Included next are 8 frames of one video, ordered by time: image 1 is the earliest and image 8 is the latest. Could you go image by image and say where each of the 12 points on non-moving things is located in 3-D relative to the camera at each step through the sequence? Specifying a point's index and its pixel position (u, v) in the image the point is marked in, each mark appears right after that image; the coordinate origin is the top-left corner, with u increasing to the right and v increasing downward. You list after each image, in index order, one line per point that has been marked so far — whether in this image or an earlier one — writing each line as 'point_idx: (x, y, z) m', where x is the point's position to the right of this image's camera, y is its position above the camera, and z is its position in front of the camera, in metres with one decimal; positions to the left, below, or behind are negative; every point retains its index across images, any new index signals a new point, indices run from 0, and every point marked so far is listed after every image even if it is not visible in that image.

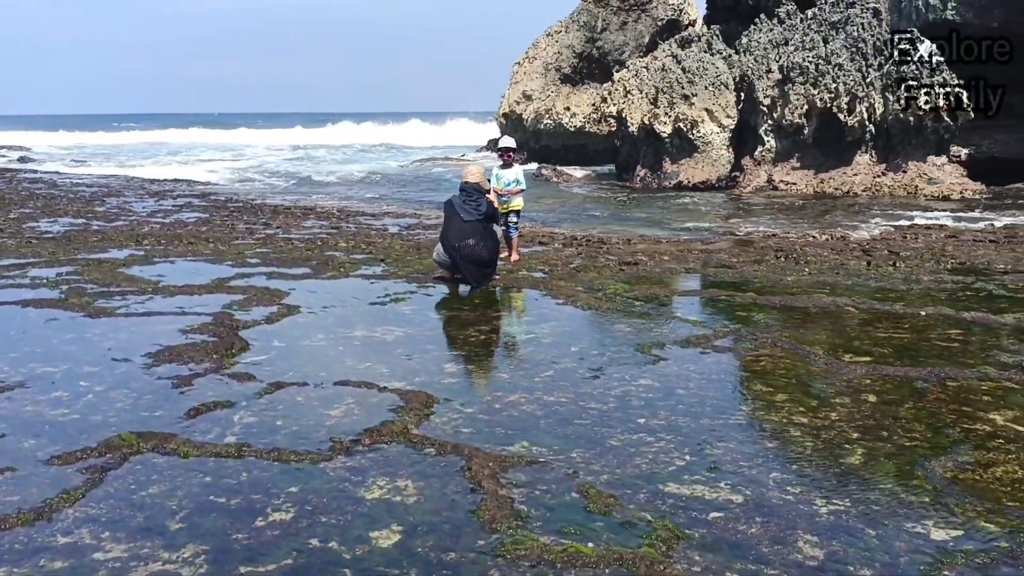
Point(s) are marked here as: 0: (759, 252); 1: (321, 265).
0: (+2.4, +0.4, +9.5) m
1: (-1.6, +0.2, +8.3) m
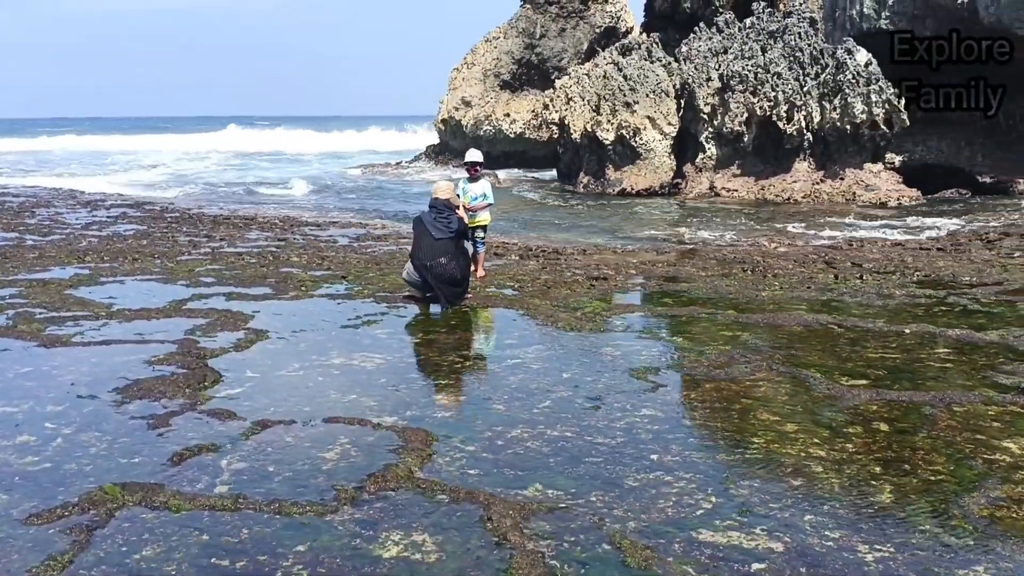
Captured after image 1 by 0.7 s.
0: (+2.0, +0.2, +9.5) m
1: (-1.9, +0.1, +8.0) m
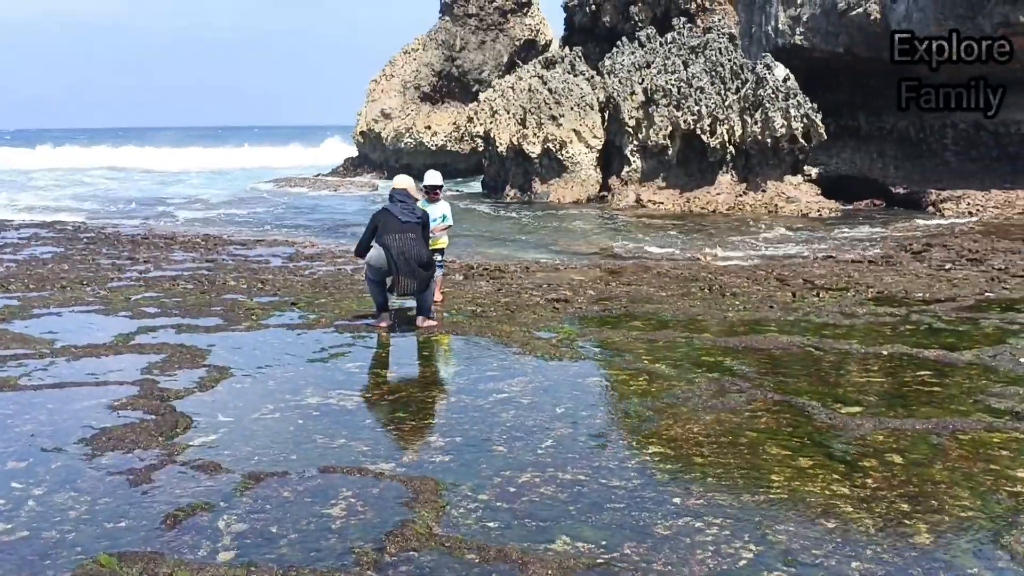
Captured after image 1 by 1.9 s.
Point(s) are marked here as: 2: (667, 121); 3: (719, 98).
0: (+1.6, +0.1, +9.5) m
1: (-2.2, -0.2, +7.6) m
2: (+2.6, +3.1, +18.5) m
3: (+3.6, +3.6, +18.5) m
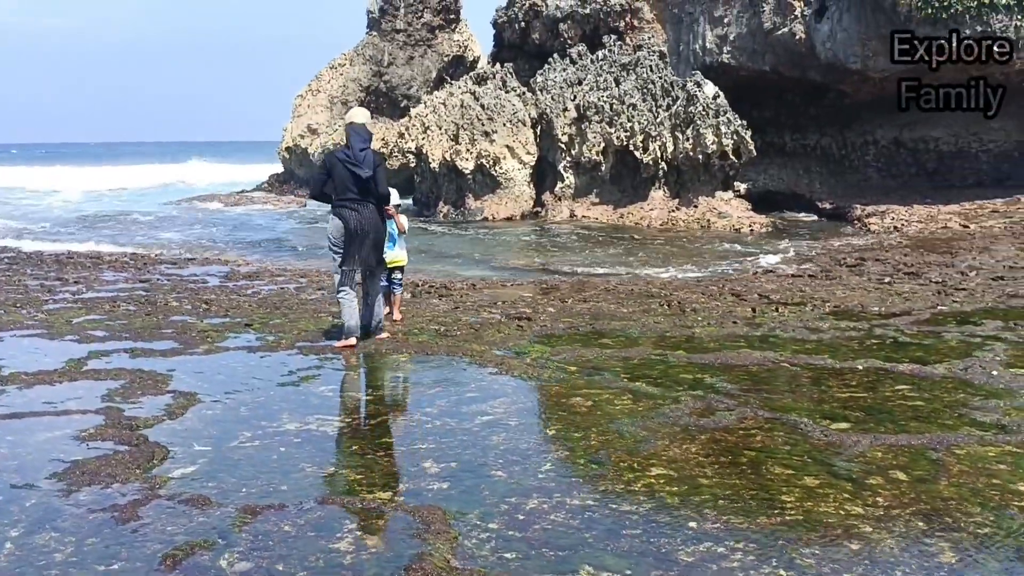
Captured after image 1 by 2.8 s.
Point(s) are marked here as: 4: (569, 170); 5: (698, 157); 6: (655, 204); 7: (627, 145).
0: (+1.1, -0.1, +9.5) m
1: (-2.5, -0.3, +7.3) m
2: (+1.4, +2.8, +18.6) m
3: (+2.4, +3.3, +18.7) m
4: (+0.8, +2.3, +19.1) m
5: (+3.3, +2.4, +18.5) m
6: (+2.5, +1.6, +18.8) m
7: (+1.9, +2.7, +18.6) m
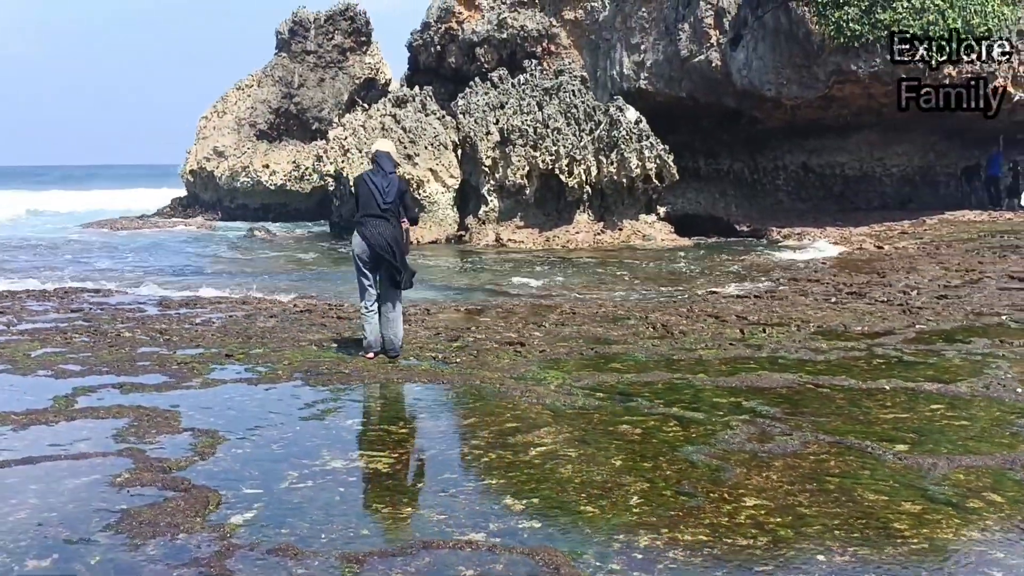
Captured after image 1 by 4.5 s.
0: (+0.9, -0.3, +9.4) m
1: (-2.4, -0.5, +6.9) m
2: (+0.2, +2.4, +18.5) m
3: (+1.1, +2.8, +18.7) m
4: (-0.4, +1.8, +19.0) m
5: (+2.1, +2.0, +18.6) m
6: (+1.2, +1.2, +18.9) m
7: (+0.7, +2.3, +18.6) m
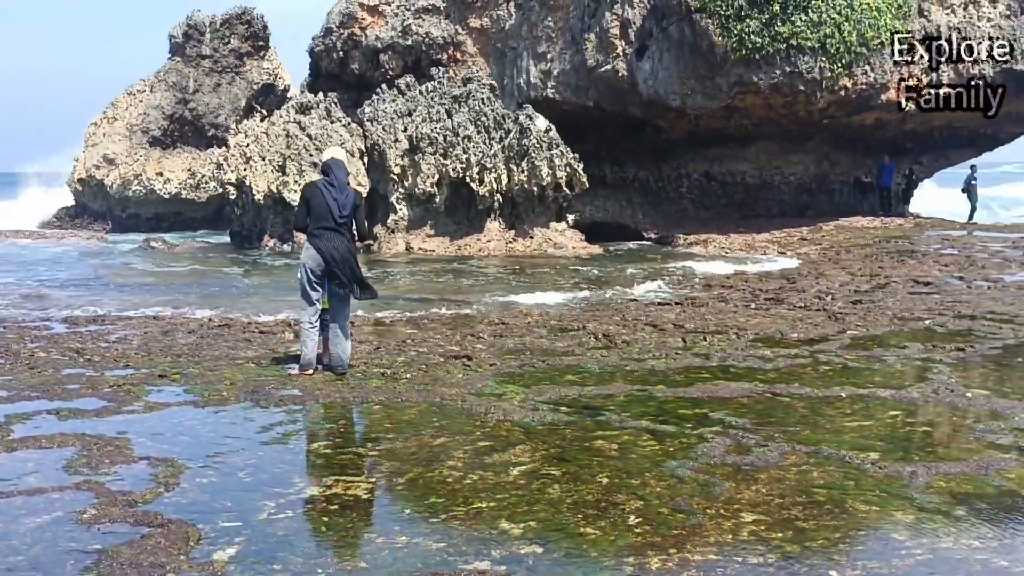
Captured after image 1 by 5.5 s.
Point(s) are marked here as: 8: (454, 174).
0: (+0.3, -0.4, +9.3) m
1: (-2.8, -0.6, +6.5) m
2: (-1.4, +2.2, +18.4) m
3: (-0.5, +2.7, +18.7) m
4: (-2.0, +1.6, +18.7) m
5: (+0.5, +1.9, +18.6) m
6: (-0.4, +1.0, +18.8) m
7: (-0.9, +2.1, +18.5) m
8: (-1.1, +2.1, +18.2) m
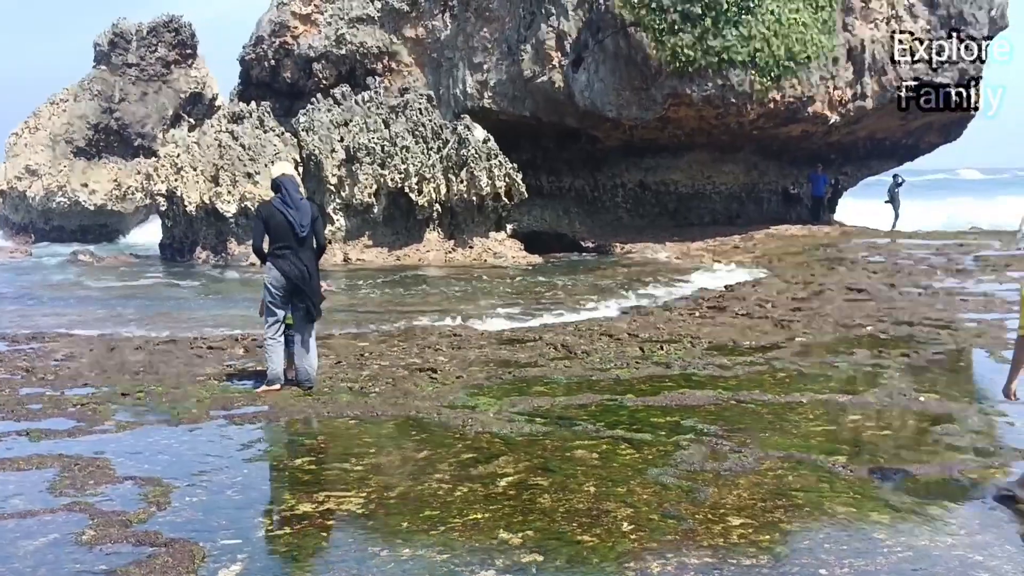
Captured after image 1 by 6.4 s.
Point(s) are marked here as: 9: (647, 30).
0: (-0.1, -0.5, +9.4) m
1: (-3.0, -0.8, +6.4) m
2: (-2.5, +2.0, +18.4) m
3: (-1.6, +2.5, +18.7) m
4: (-3.1, +1.4, +18.7) m
5: (-0.6, +1.7, +18.8) m
6: (-1.5, +0.8, +18.9) m
7: (-2.0, +1.9, +18.5) m
8: (-2.2, +1.9, +18.2) m
9: (+2.4, +4.5, +17.2) m
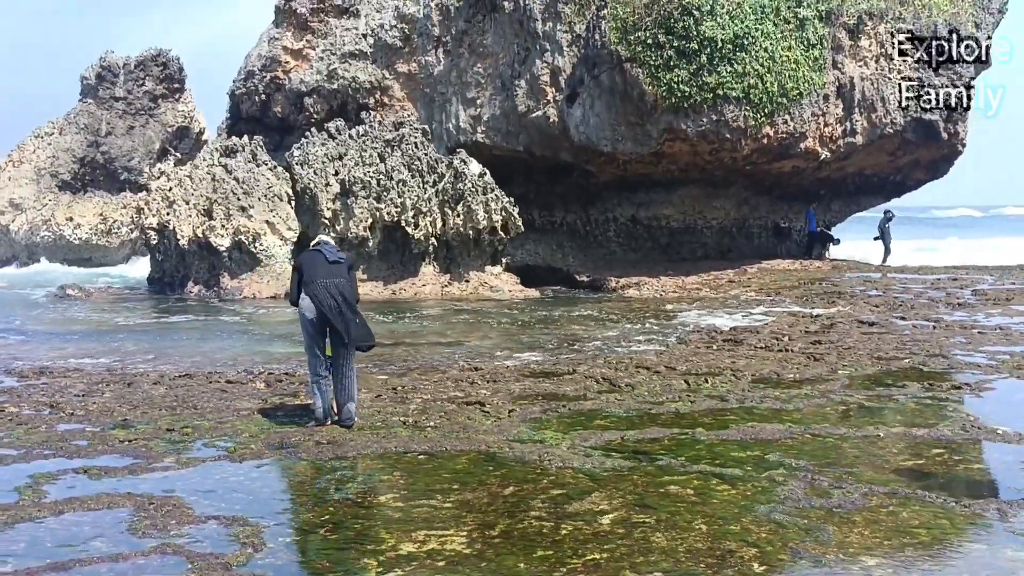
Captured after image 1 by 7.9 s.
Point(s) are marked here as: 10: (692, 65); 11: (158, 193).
0: (+0.2, -0.8, +9.3) m
1: (-2.5, -1.0, +6.1) m
2: (-2.4, +1.4, +18.2) m
3: (-1.5, +1.8, +18.6) m
4: (-3.1, +0.8, +18.5) m
5: (-0.5, +1.0, +18.6) m
6: (-1.4, +0.2, +18.7) m
7: (-1.9, +1.2, +18.4) m
8: (-2.1, +1.3, +18.0) m
9: (+2.5, +3.9, +17.3) m
10: (+3.3, +3.9, +17.2) m
11: (-6.8, +1.9, +19.4) m
